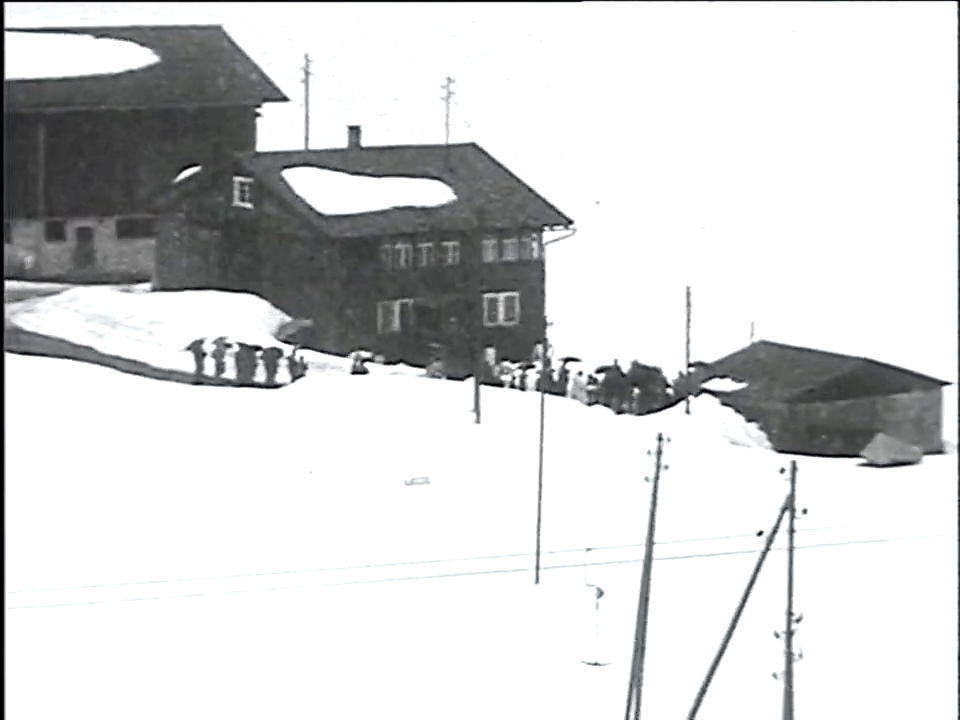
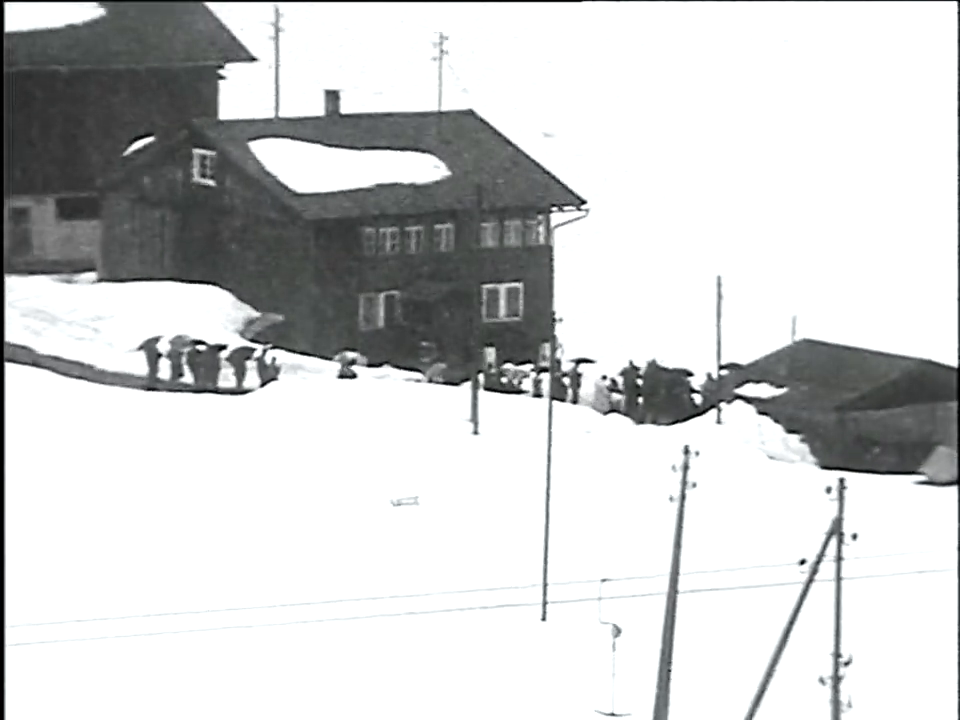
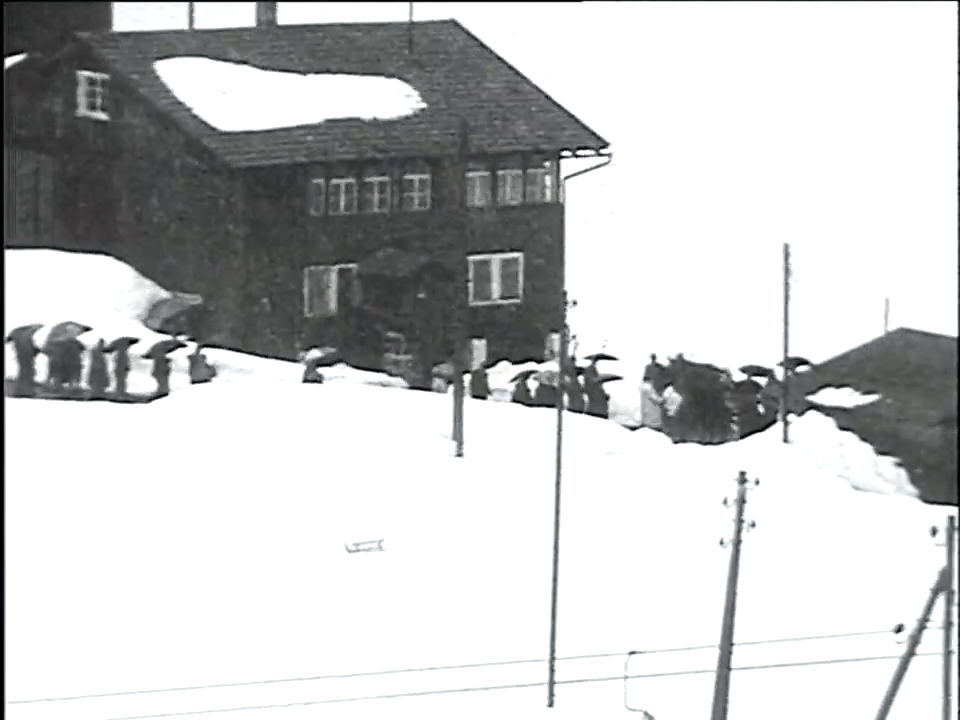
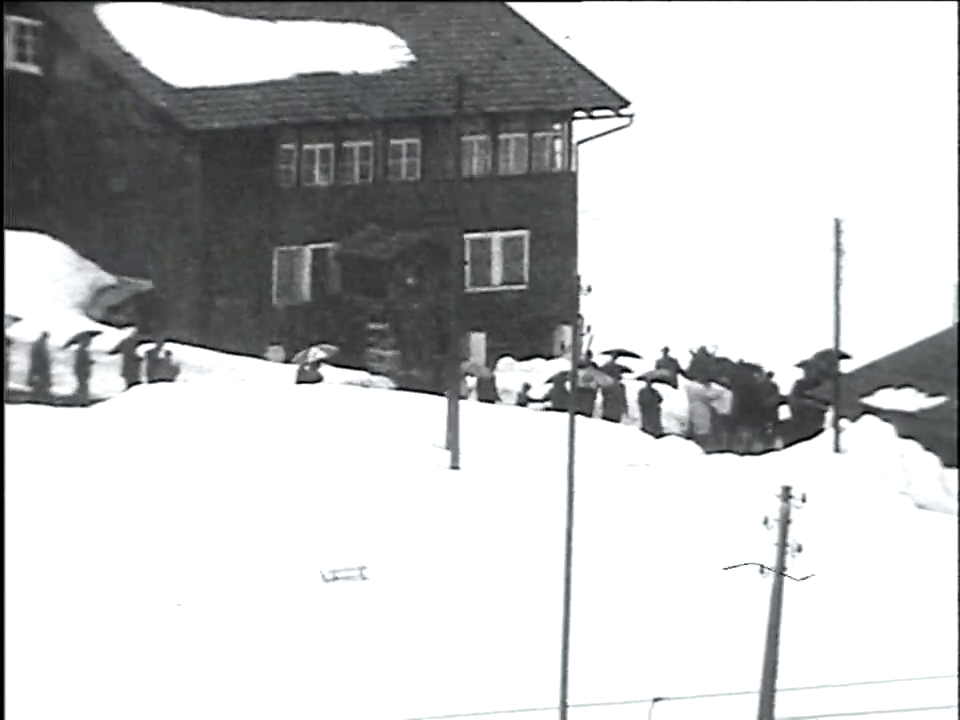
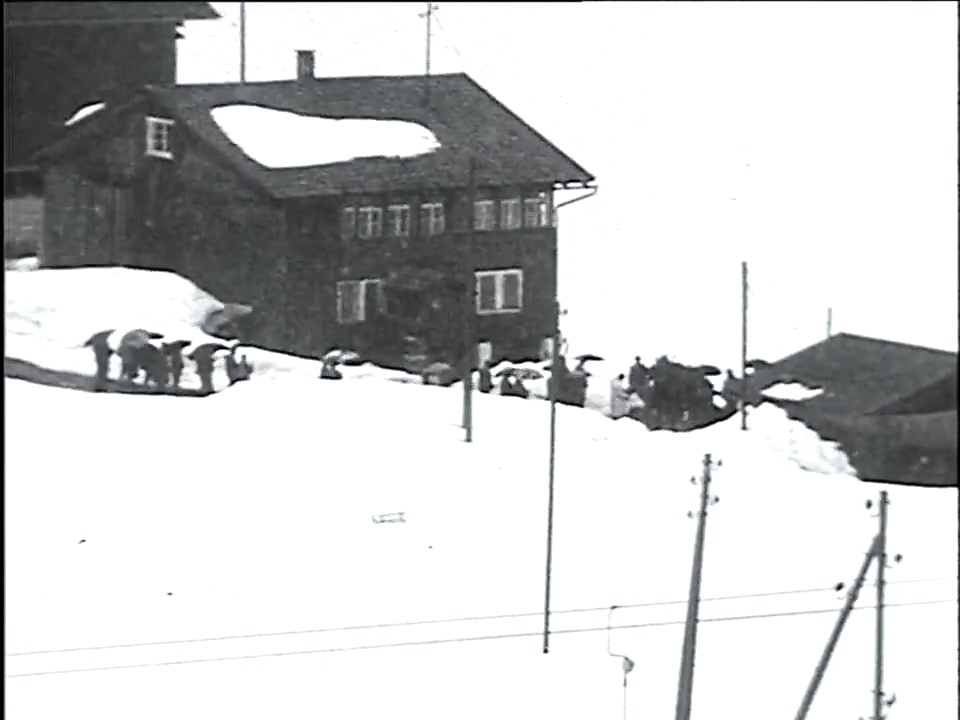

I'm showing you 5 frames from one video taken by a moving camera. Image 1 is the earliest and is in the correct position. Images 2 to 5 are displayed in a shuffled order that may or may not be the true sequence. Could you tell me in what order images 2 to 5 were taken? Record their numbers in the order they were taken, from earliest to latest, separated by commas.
2, 5, 3, 4
